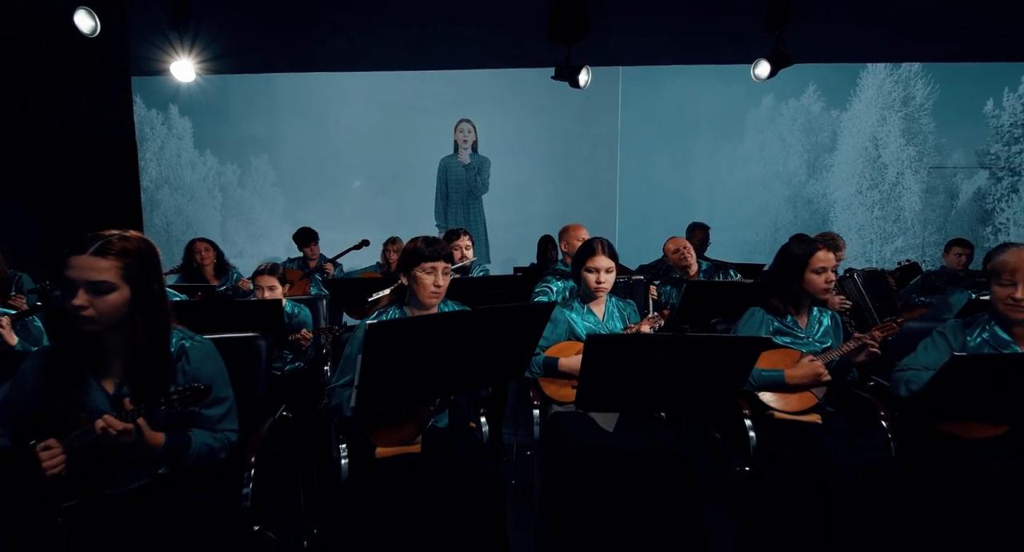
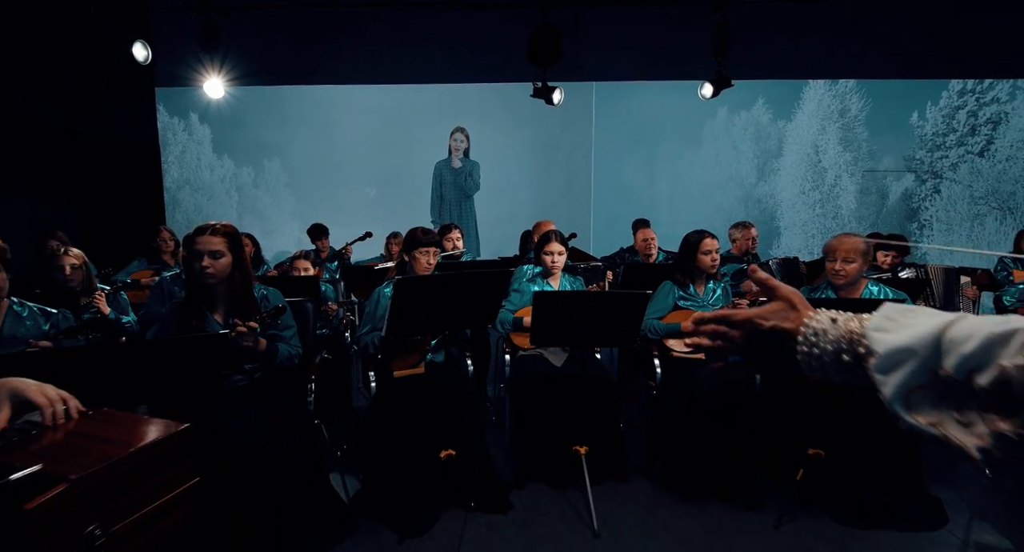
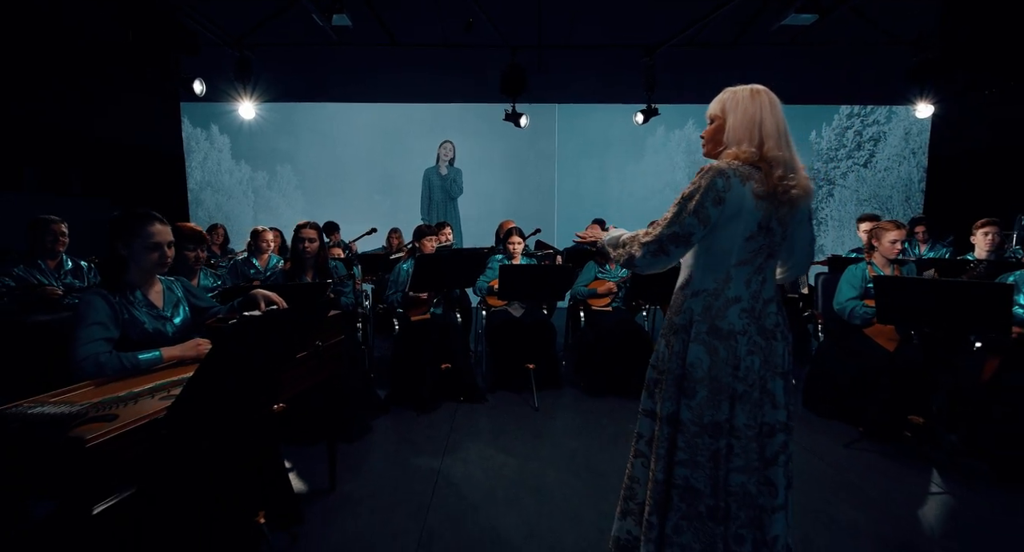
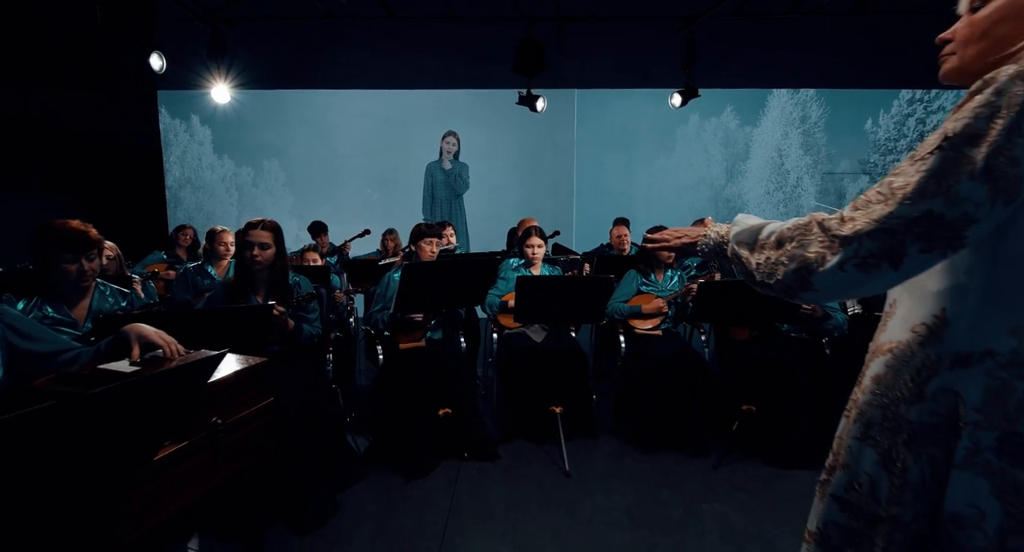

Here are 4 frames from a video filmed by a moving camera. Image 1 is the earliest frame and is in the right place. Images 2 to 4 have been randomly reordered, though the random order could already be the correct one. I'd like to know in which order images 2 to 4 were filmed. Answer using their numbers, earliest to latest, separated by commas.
2, 4, 3
